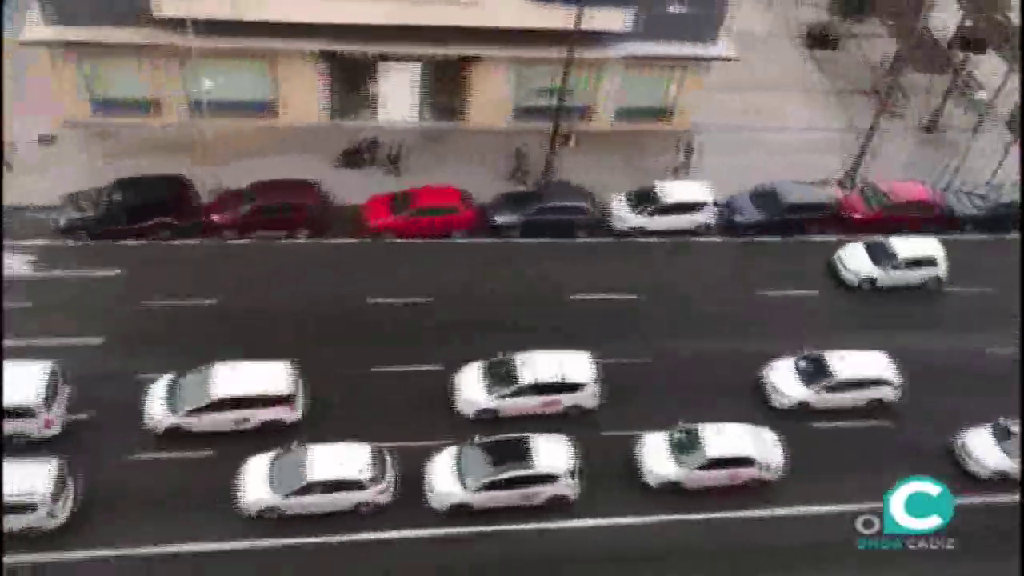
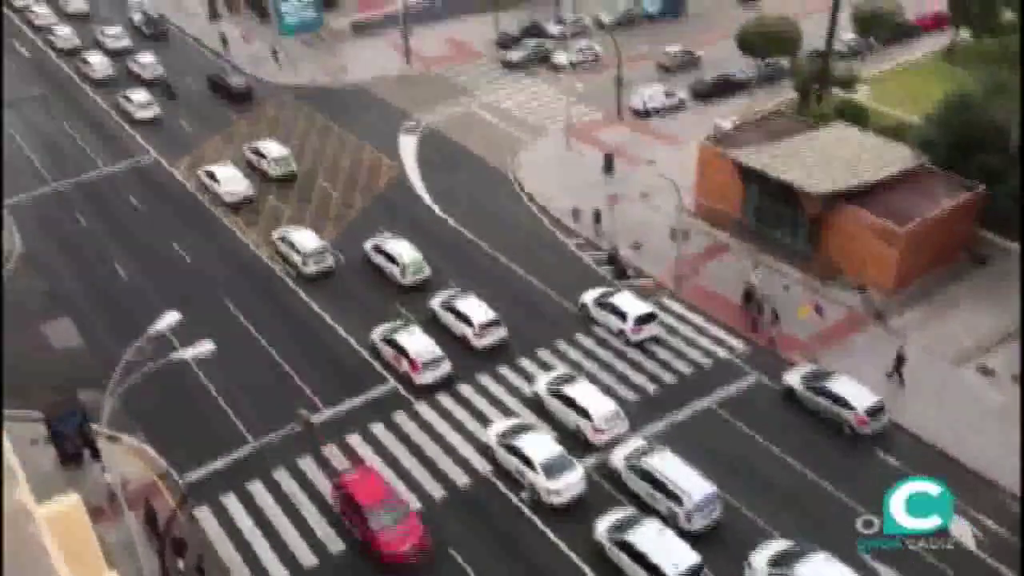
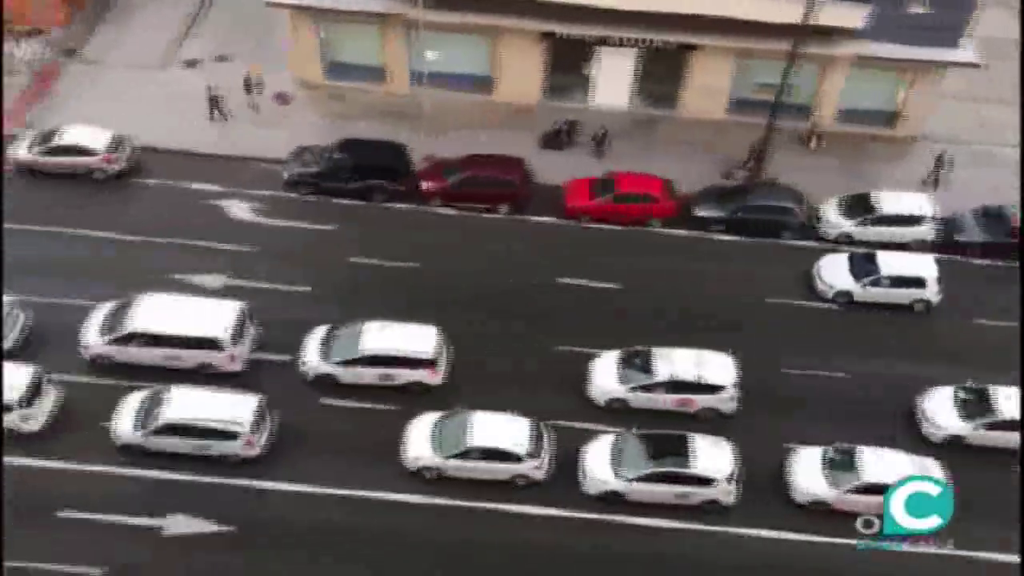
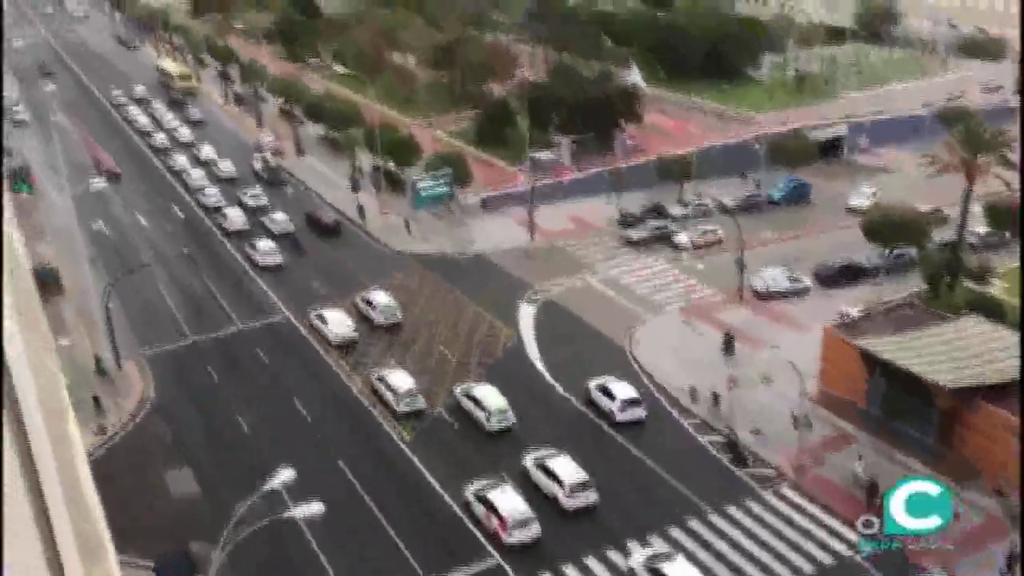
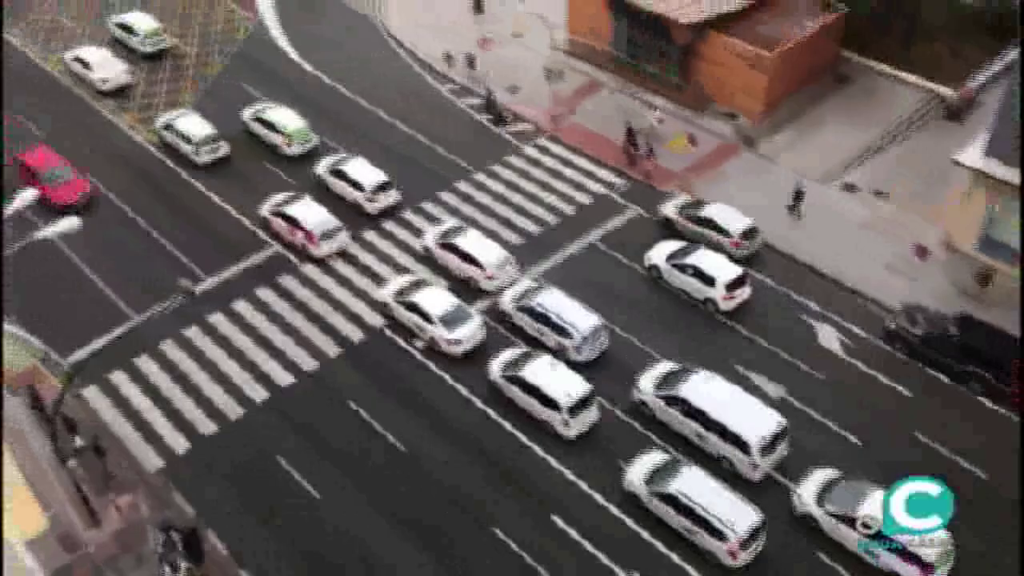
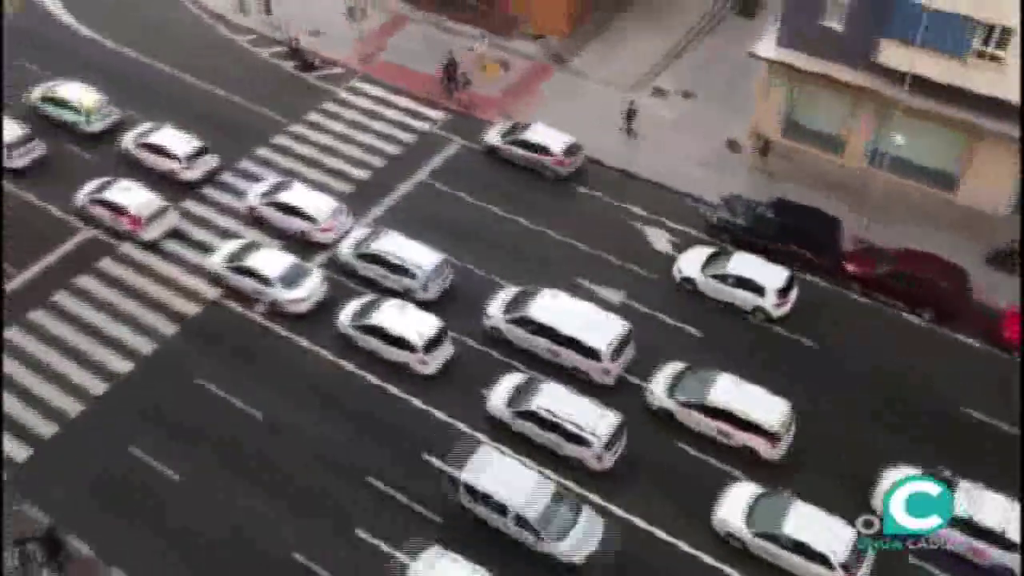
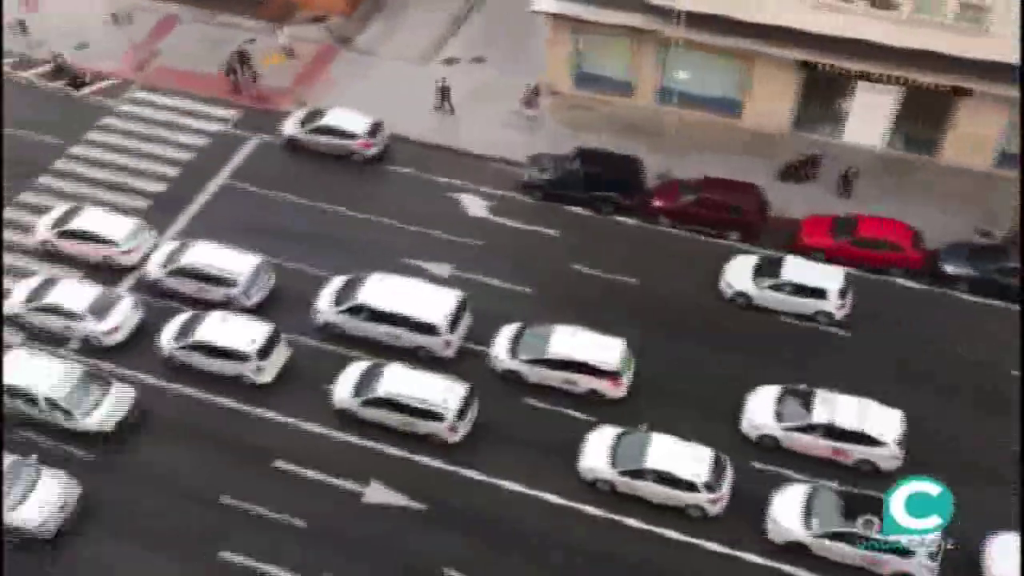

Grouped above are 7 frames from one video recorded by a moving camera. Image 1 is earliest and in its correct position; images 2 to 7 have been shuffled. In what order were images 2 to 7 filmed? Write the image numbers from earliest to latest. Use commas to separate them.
3, 7, 6, 5, 2, 4
